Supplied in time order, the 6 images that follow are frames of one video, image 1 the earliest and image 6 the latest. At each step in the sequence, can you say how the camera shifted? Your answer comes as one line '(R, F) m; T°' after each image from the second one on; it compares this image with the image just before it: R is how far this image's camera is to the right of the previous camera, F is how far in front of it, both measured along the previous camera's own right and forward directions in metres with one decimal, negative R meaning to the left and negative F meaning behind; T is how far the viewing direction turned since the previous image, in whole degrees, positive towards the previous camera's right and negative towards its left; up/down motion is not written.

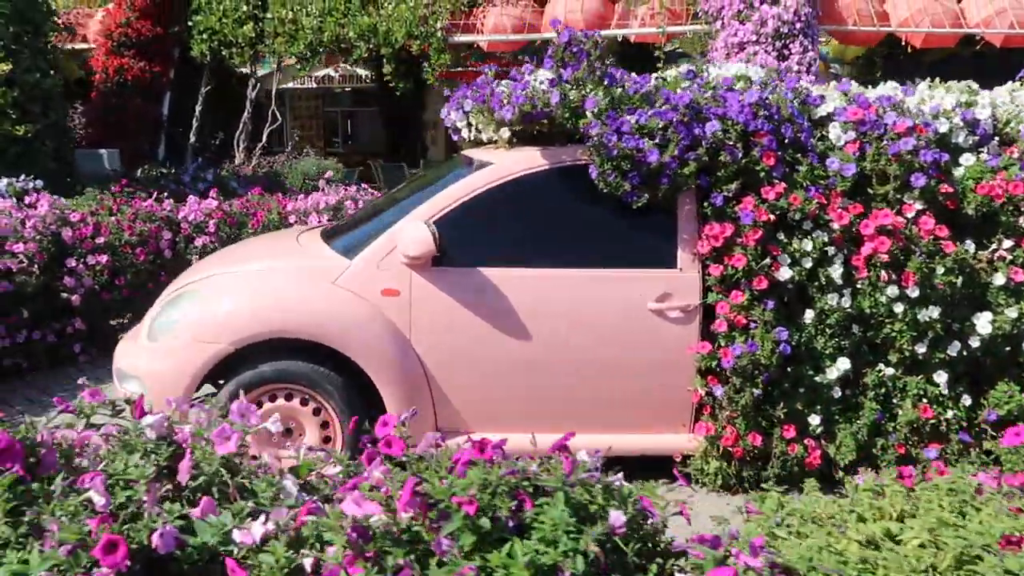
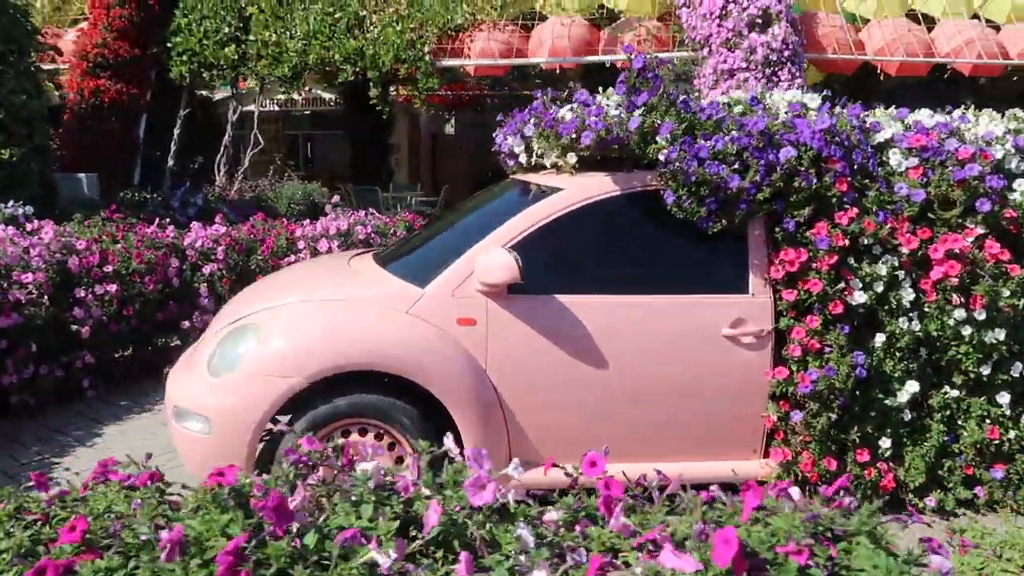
(-0.5, +0.1) m; +4°
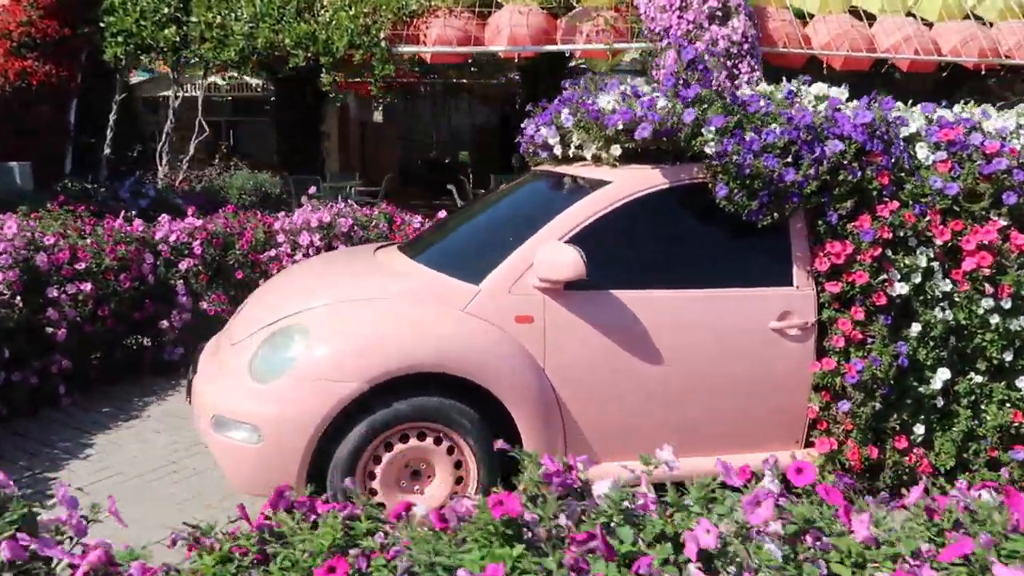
(-0.6, +0.1) m; +6°
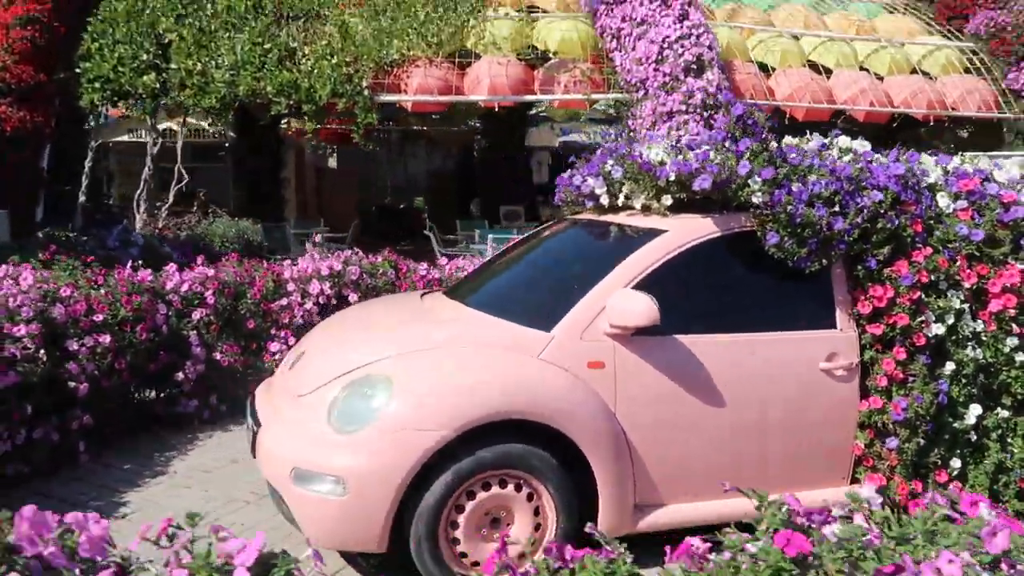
(-0.5, -0.1) m; +5°
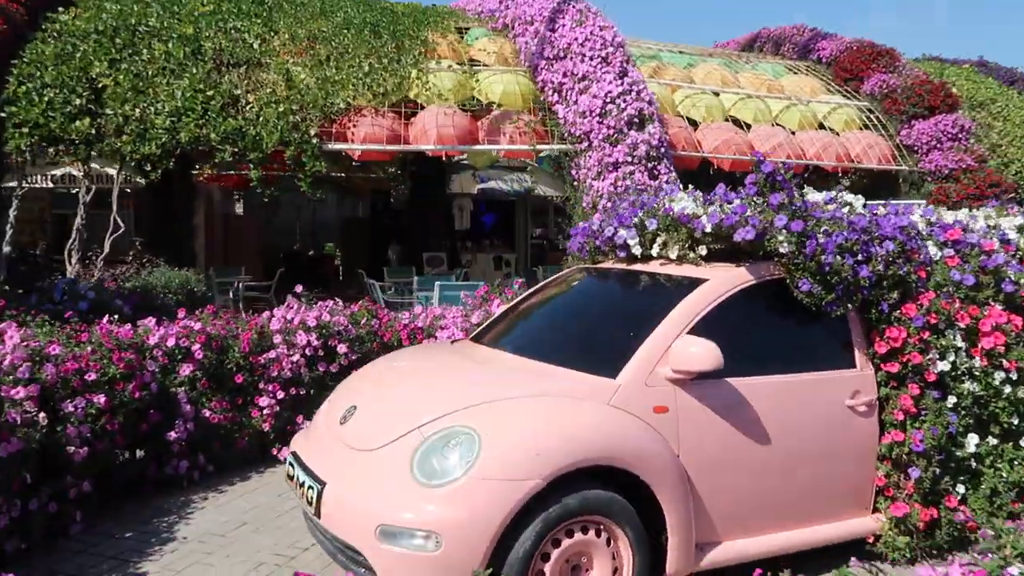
(-0.7, 0.0) m; +8°
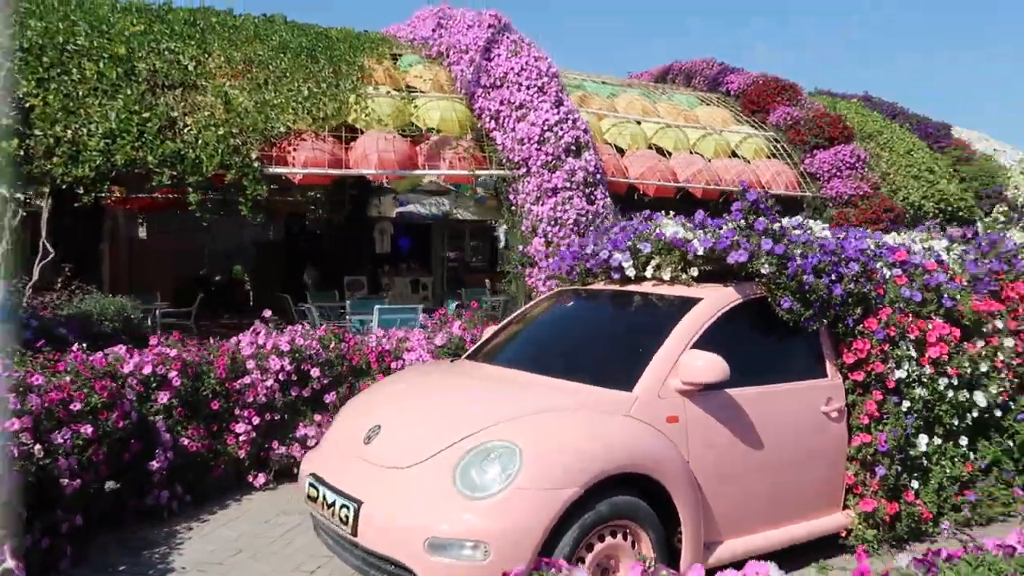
(-0.6, -0.2) m; +8°
